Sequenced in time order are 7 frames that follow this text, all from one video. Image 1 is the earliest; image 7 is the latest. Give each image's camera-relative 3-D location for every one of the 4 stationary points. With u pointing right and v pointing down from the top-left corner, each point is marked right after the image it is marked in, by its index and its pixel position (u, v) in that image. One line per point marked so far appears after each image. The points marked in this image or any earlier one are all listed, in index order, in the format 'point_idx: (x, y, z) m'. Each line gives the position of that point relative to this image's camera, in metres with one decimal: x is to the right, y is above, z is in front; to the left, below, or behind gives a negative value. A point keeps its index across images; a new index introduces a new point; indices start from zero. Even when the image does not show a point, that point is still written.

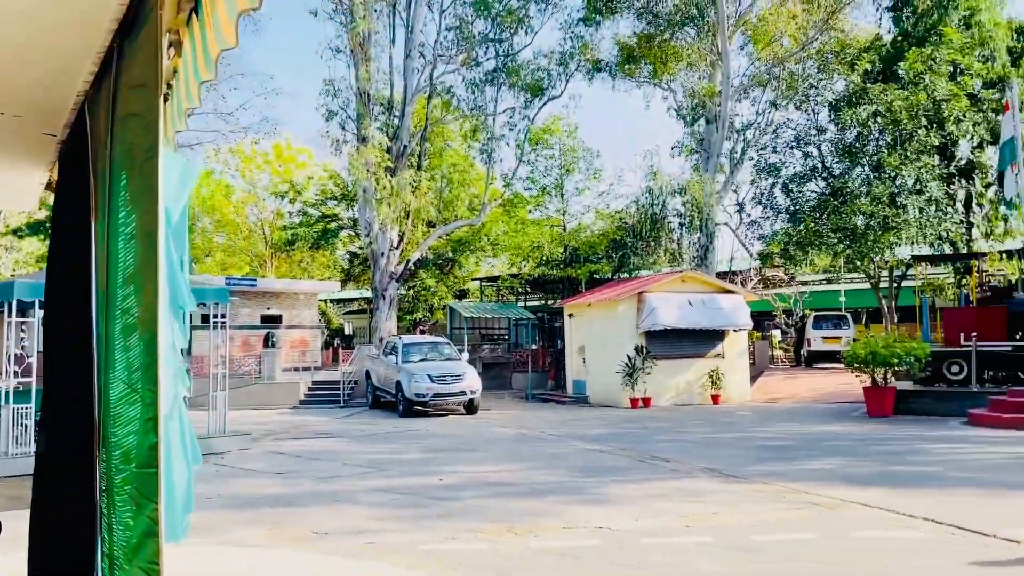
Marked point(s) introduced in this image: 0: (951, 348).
0: (+9.5, -1.3, +18.5) m
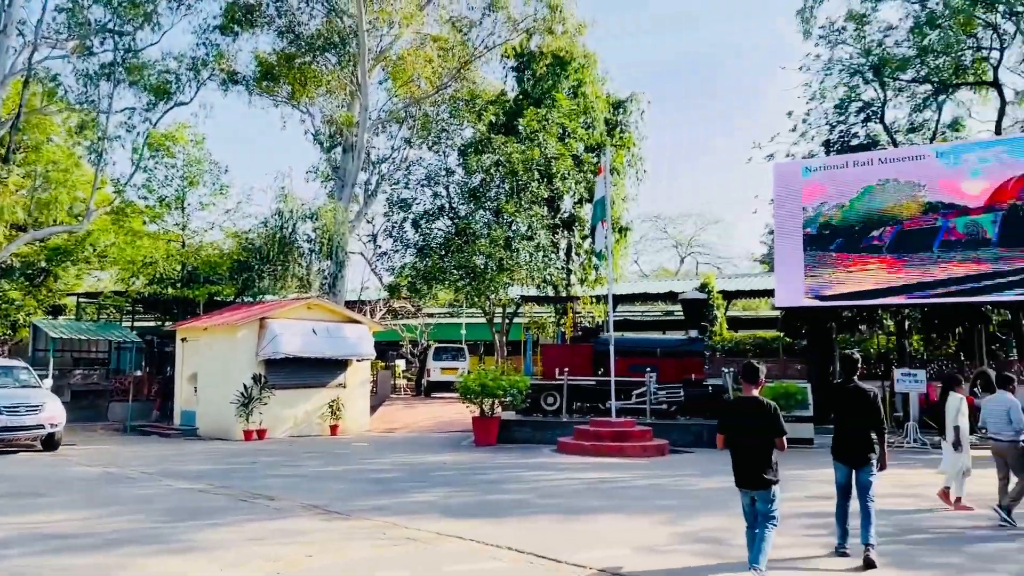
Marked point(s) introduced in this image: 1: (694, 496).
0: (+0.8, -2.2, +20.3) m
1: (+2.4, -2.8, +10.9) m
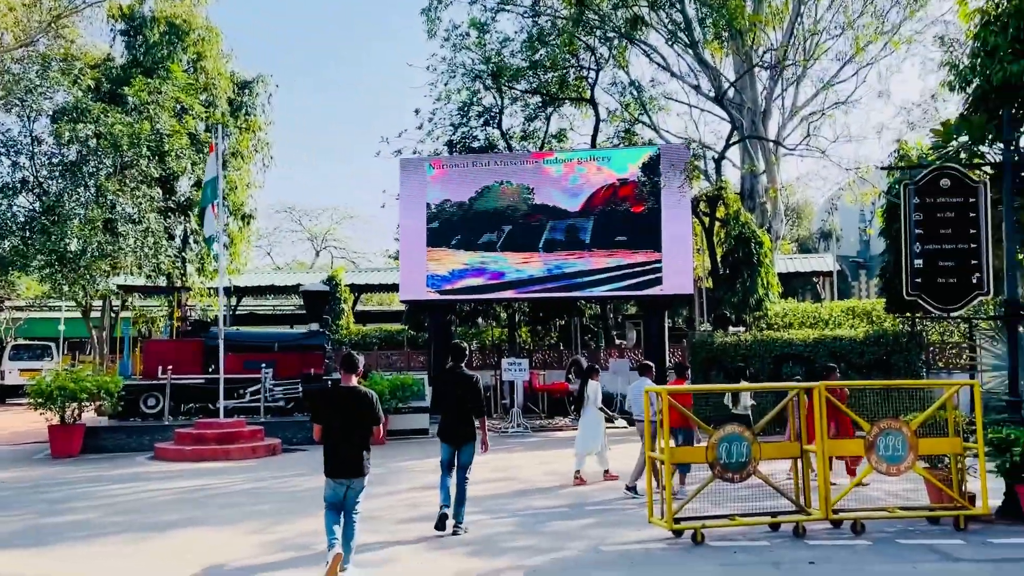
0: (-7.9, -2.0, +18.2) m
1: (-2.6, -2.7, +10.3) m
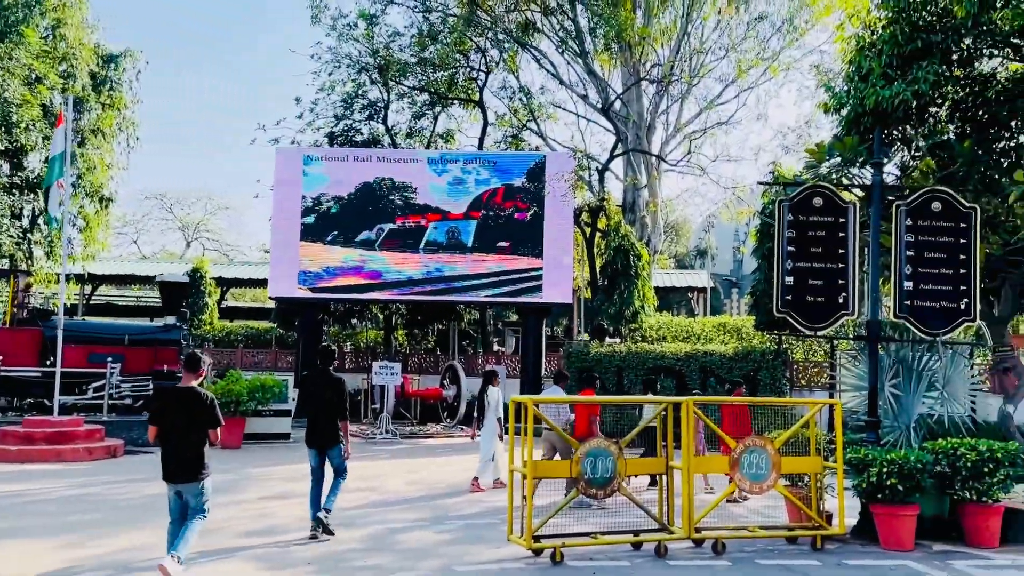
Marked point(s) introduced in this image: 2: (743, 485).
0: (-10.5, -1.6, +16.4) m
1: (-4.3, -2.5, +9.3) m
2: (+2.2, -1.9, +8.1) m
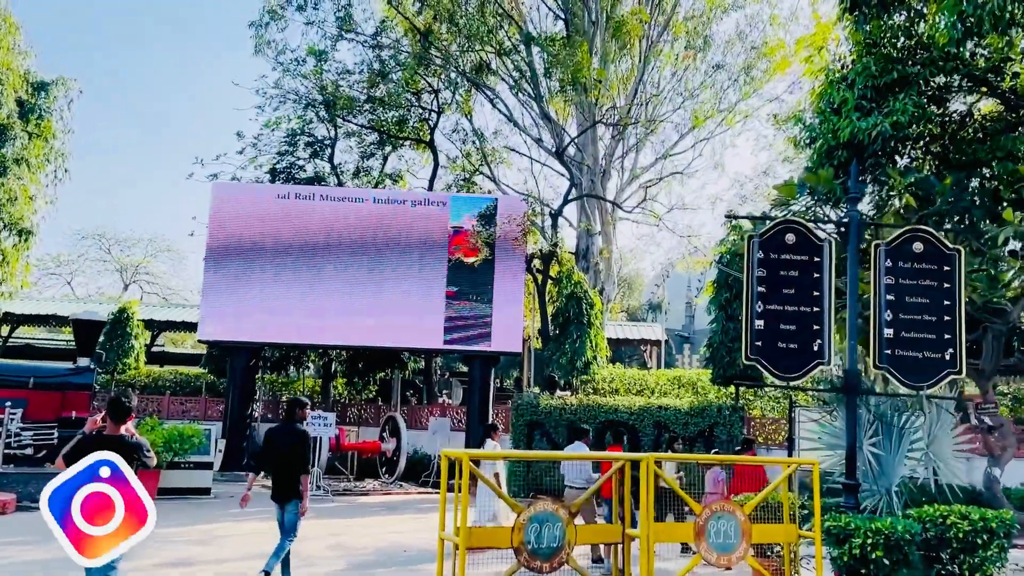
0: (-11.5, -2.2, +14.6) m
1: (-4.9, -2.8, +7.8) m
2: (+1.6, -2.2, +7.0) m
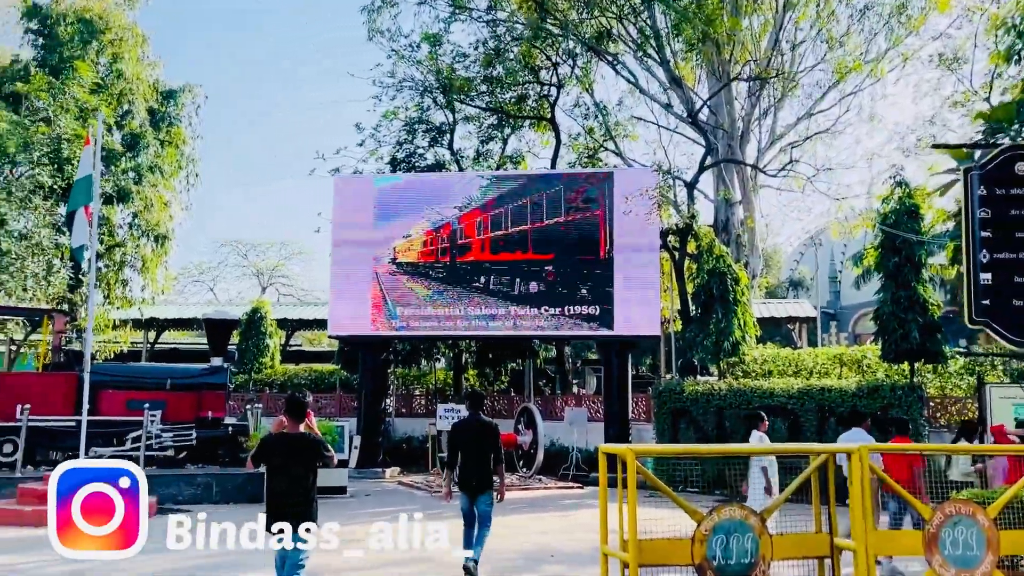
0: (-9.1, -2.4, +15.0) m
1: (-3.5, -2.8, +7.3) m
2: (+2.8, -1.9, +5.5) m
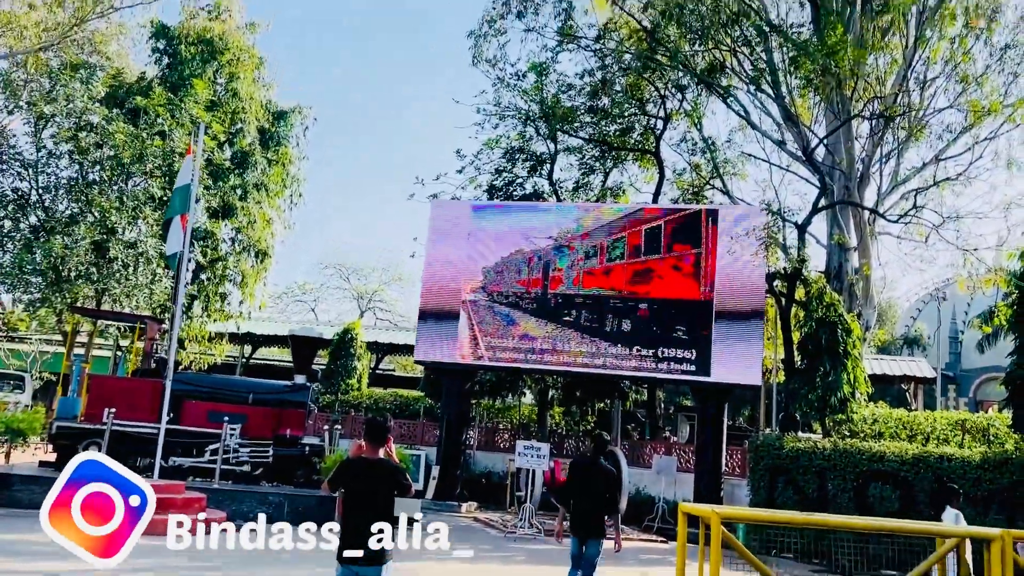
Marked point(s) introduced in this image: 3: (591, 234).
0: (-7.6, -2.4, +15.2) m
1: (-3.0, -2.8, +6.9) m
2: (+3.1, -2.2, +4.4) m
3: (+1.8, +1.3, +20.0) m
